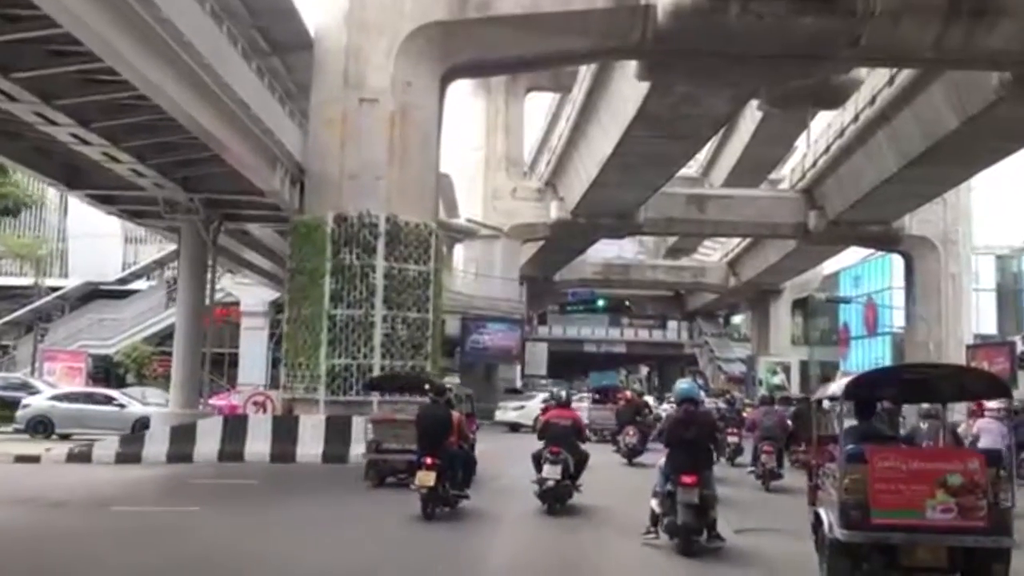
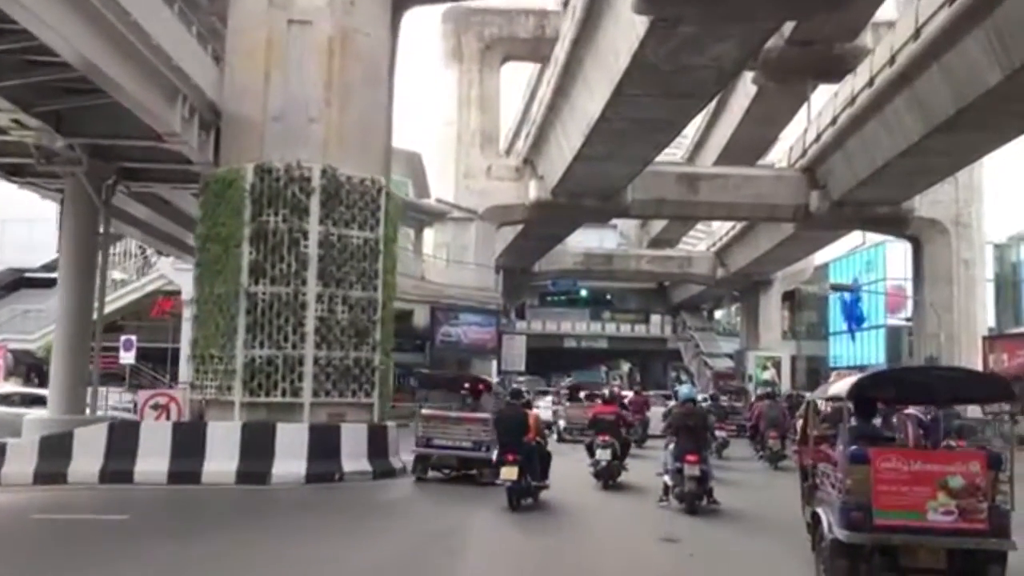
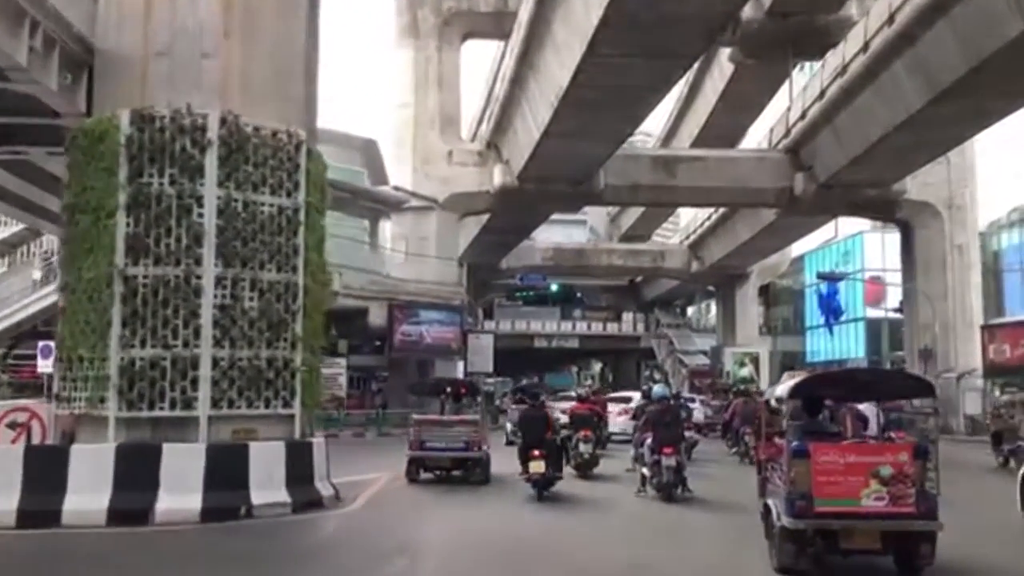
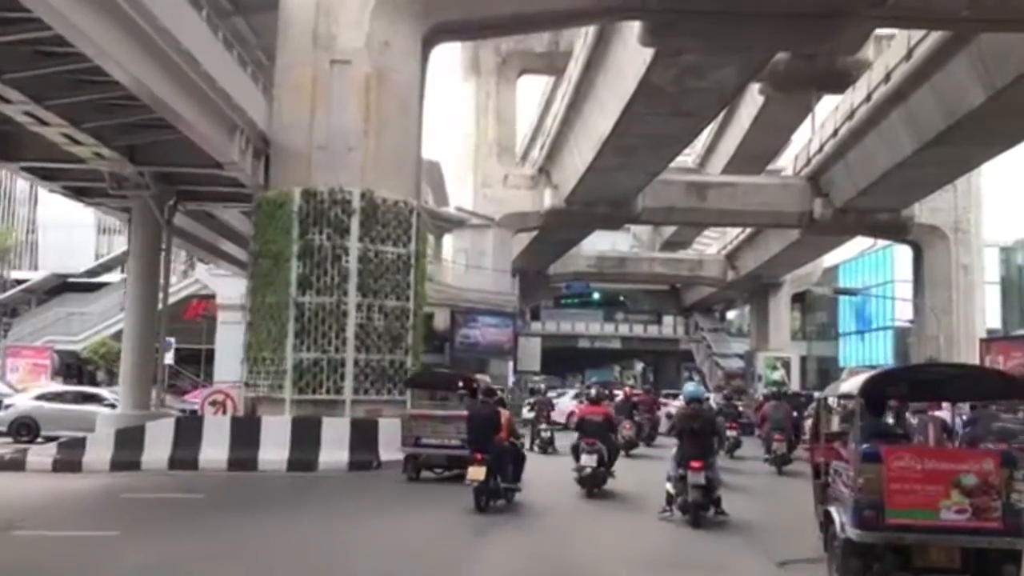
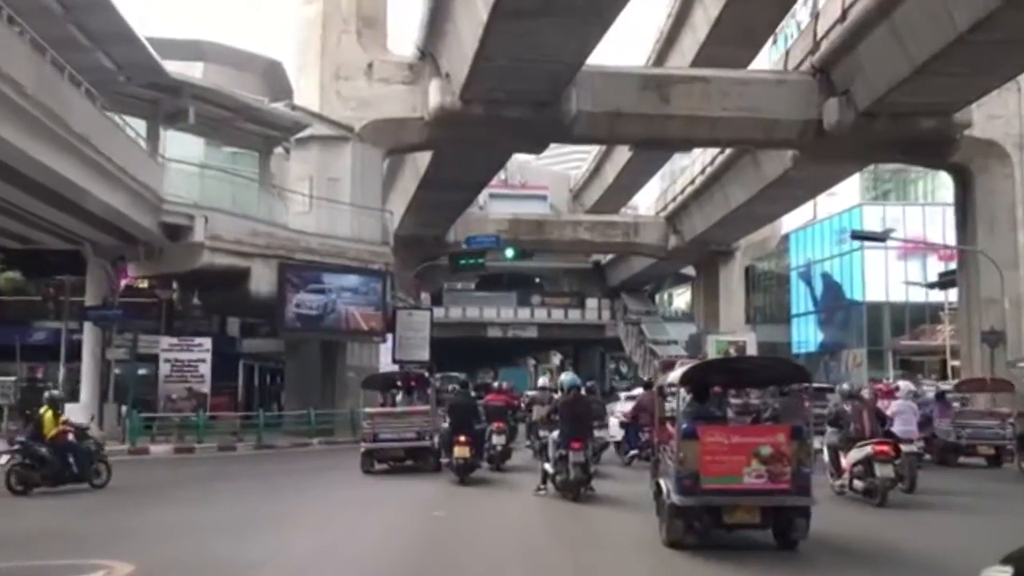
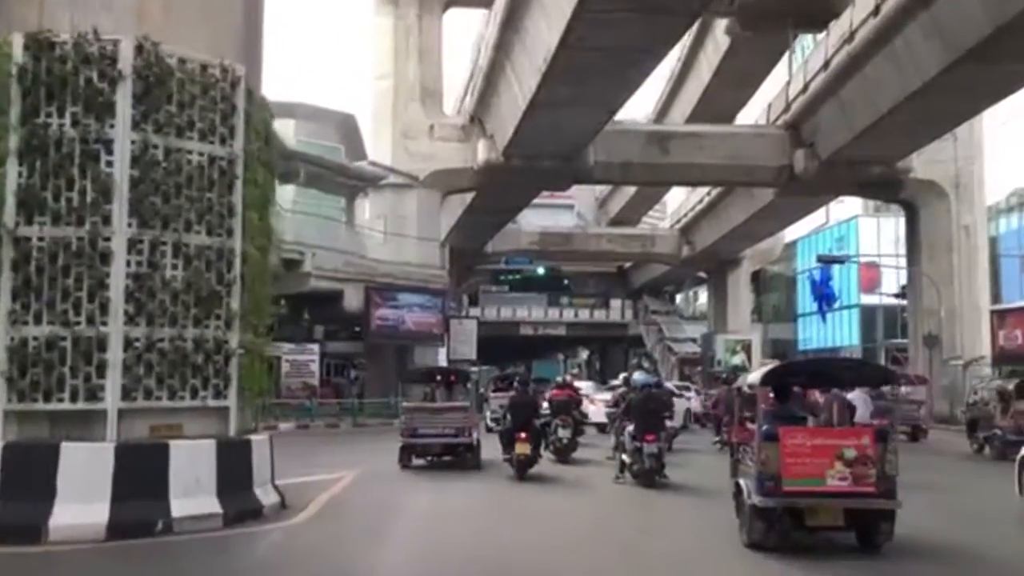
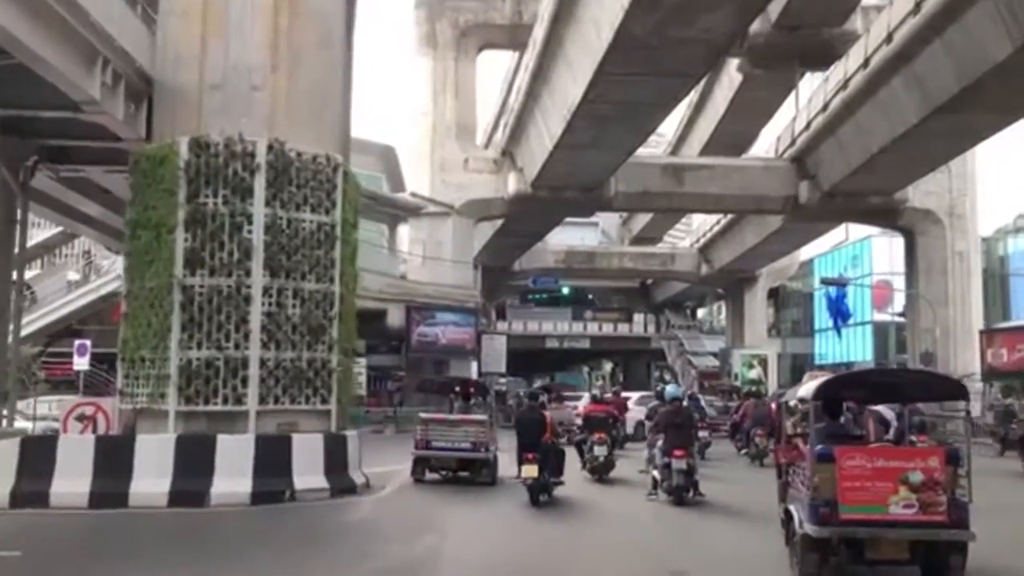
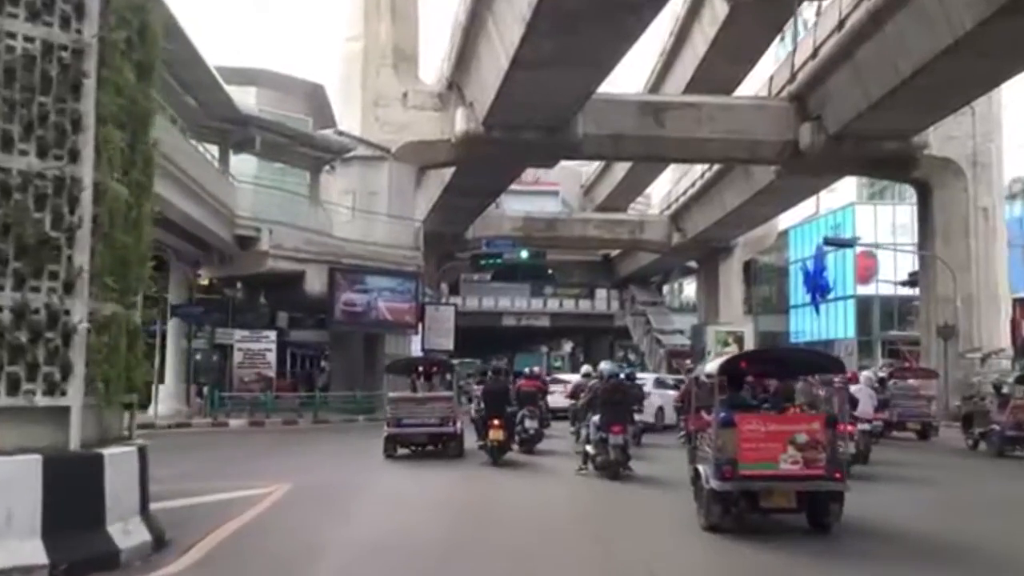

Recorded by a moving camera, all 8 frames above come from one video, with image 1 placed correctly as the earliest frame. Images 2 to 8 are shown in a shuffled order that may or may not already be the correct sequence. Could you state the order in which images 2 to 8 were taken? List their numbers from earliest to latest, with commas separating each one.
4, 2, 7, 3, 6, 8, 5
